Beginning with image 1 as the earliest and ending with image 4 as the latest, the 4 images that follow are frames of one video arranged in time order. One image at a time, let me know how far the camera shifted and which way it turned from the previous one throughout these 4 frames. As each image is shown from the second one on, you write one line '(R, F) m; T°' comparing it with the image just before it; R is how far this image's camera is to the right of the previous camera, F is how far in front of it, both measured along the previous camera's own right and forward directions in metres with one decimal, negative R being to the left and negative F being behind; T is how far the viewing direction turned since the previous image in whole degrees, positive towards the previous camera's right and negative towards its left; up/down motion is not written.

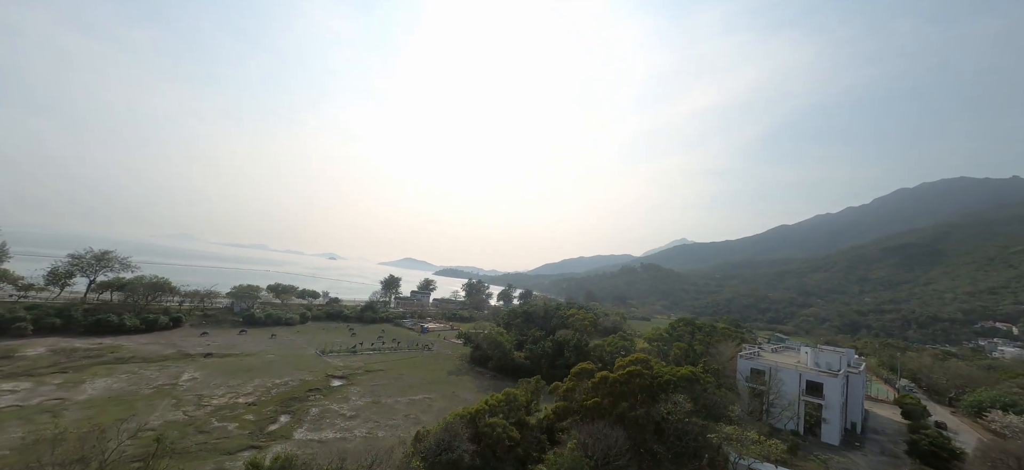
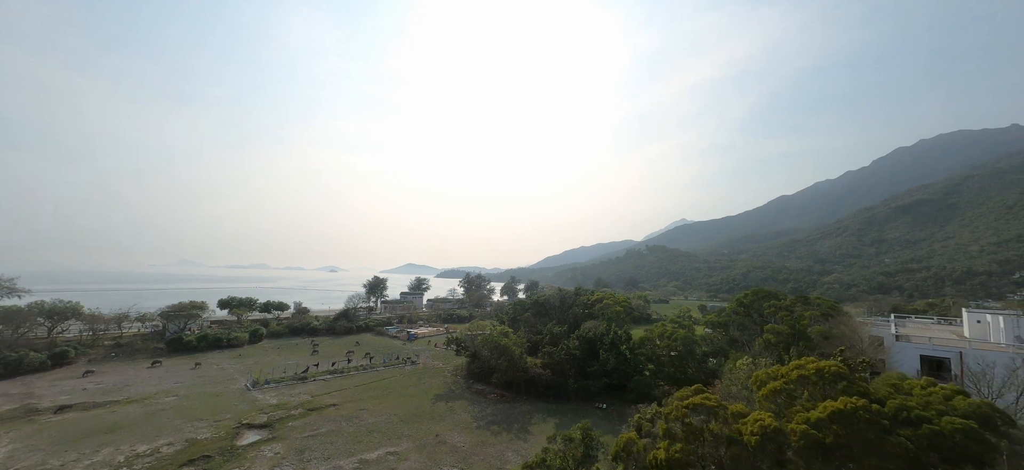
(0.0, +10.4) m; 0°
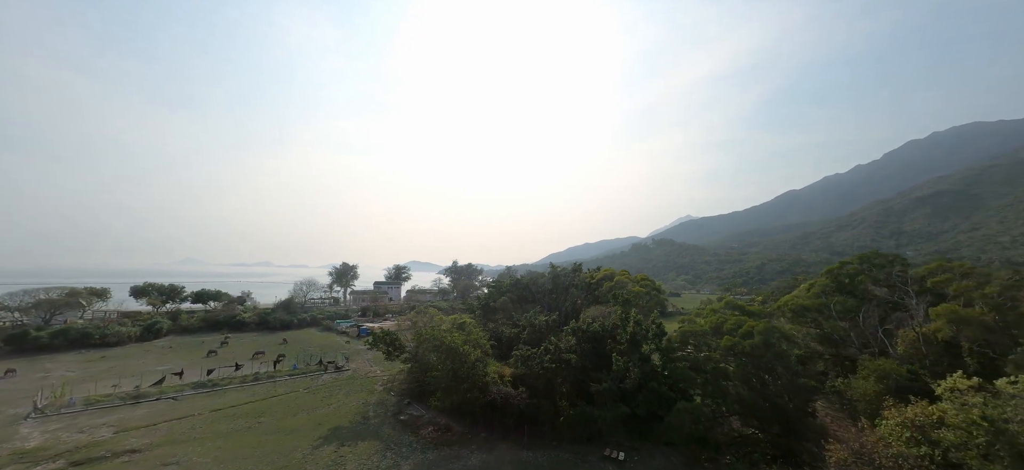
(+2.0, +9.8) m; -1°
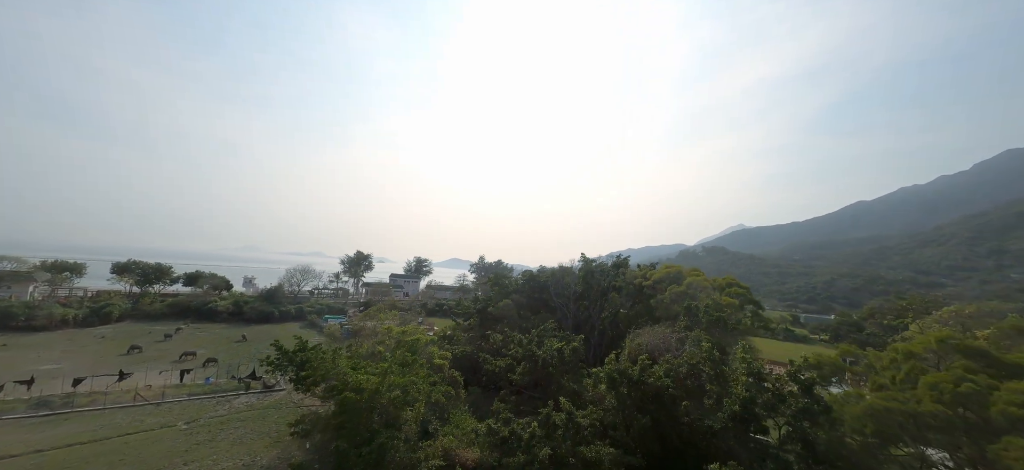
(+1.2, +7.5) m; -6°
